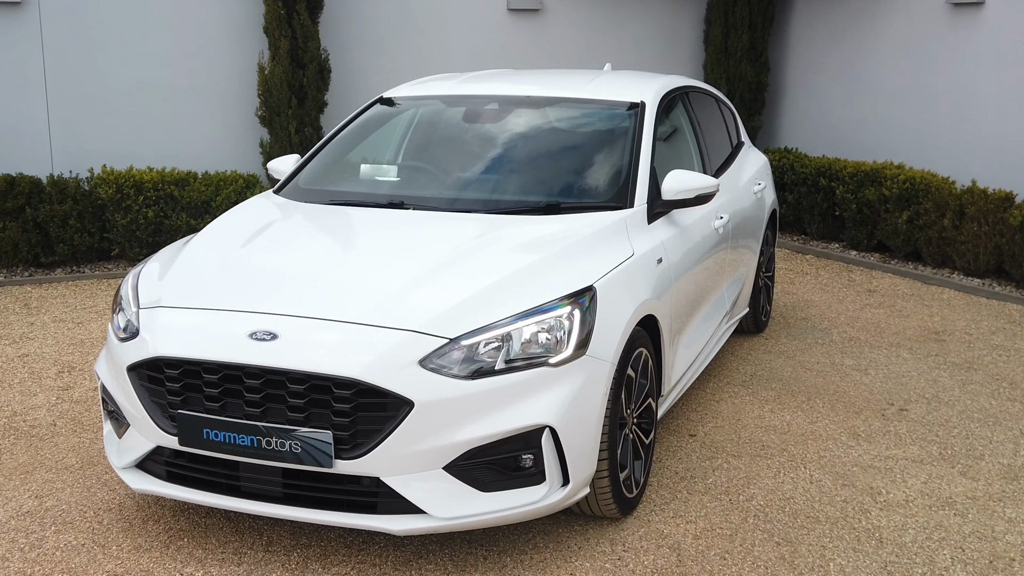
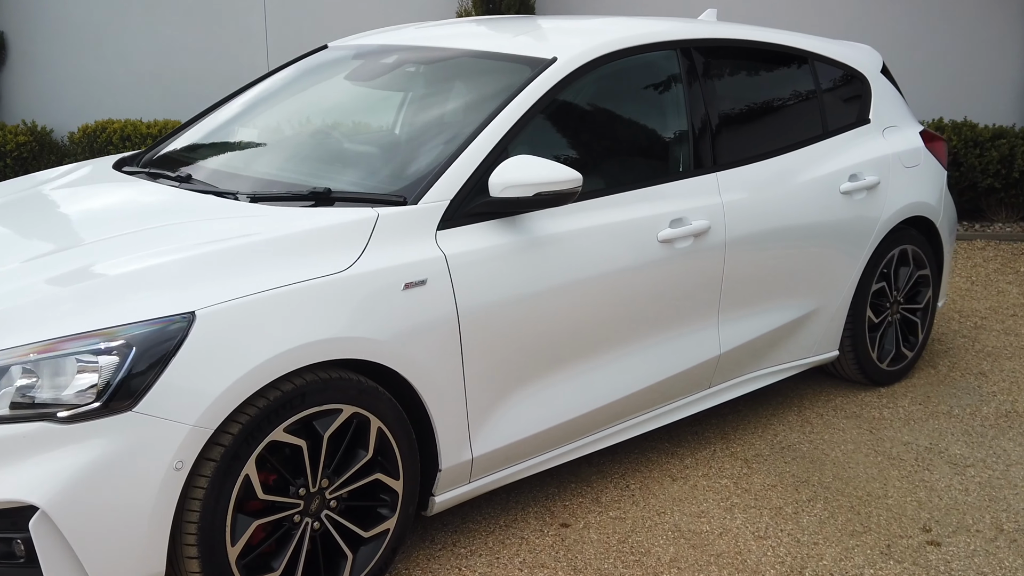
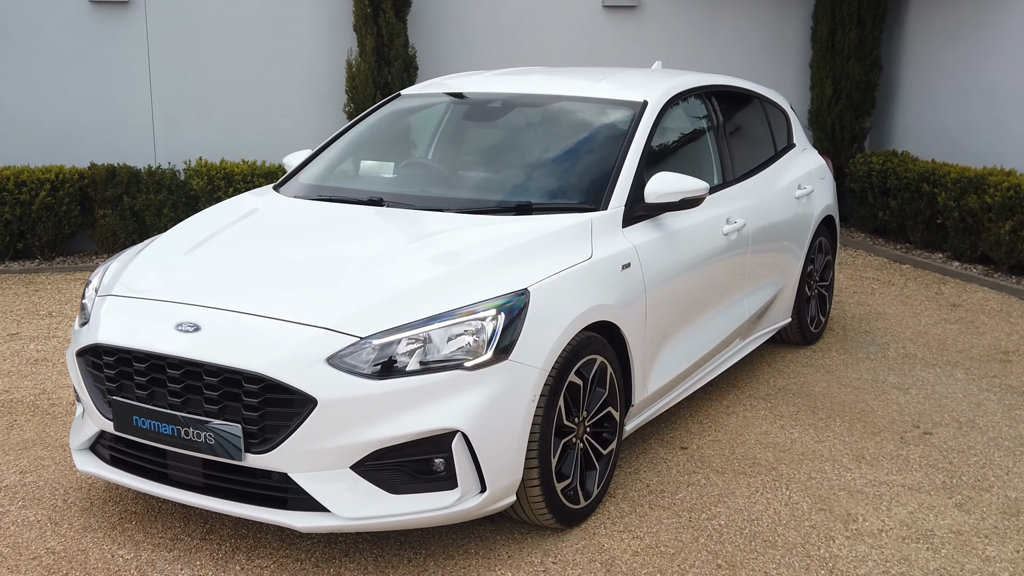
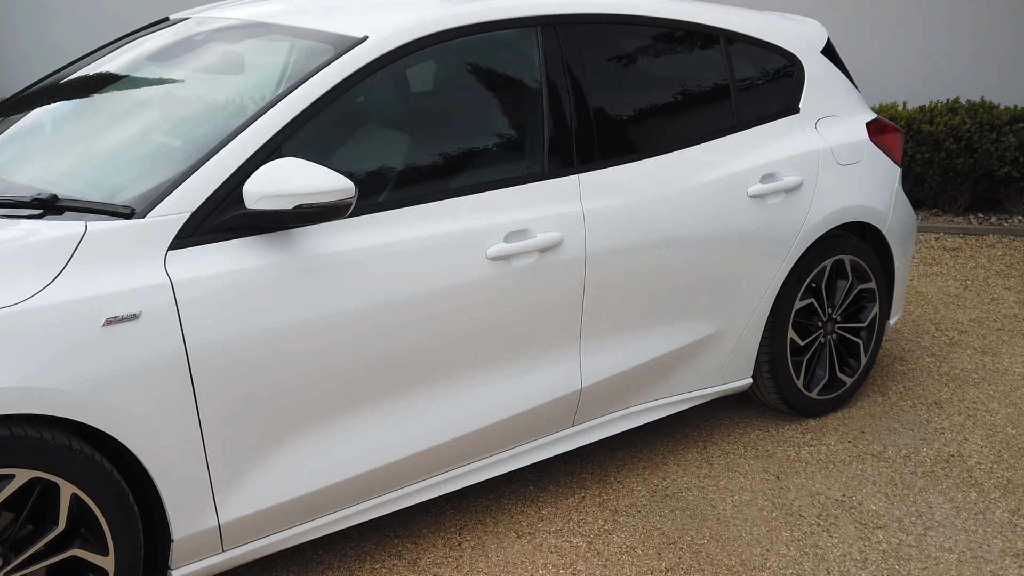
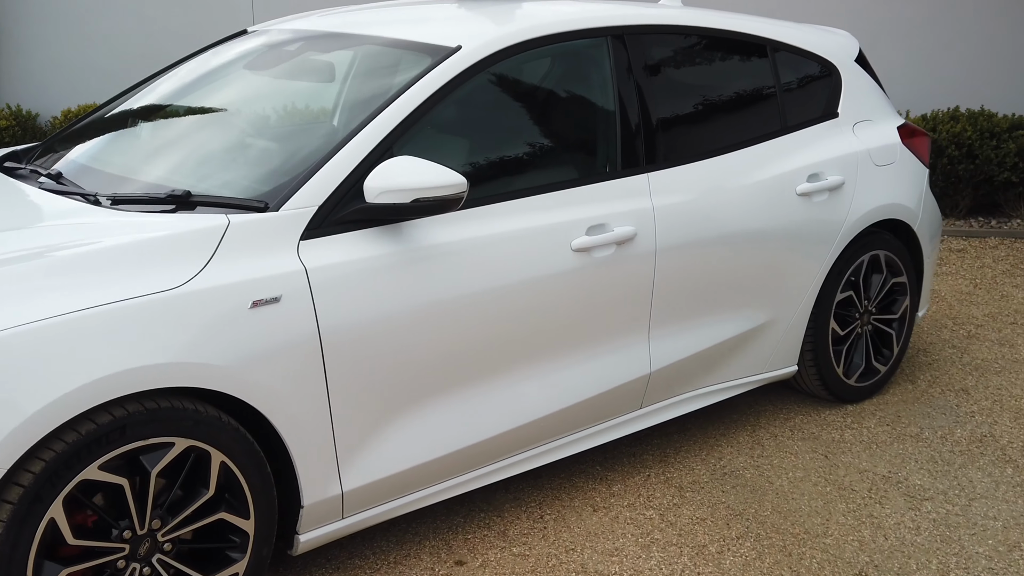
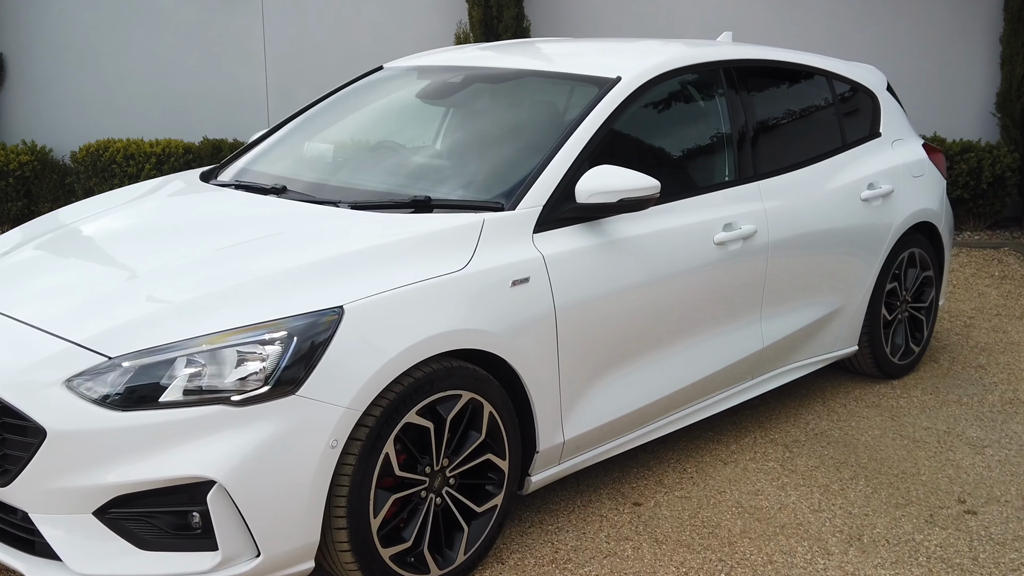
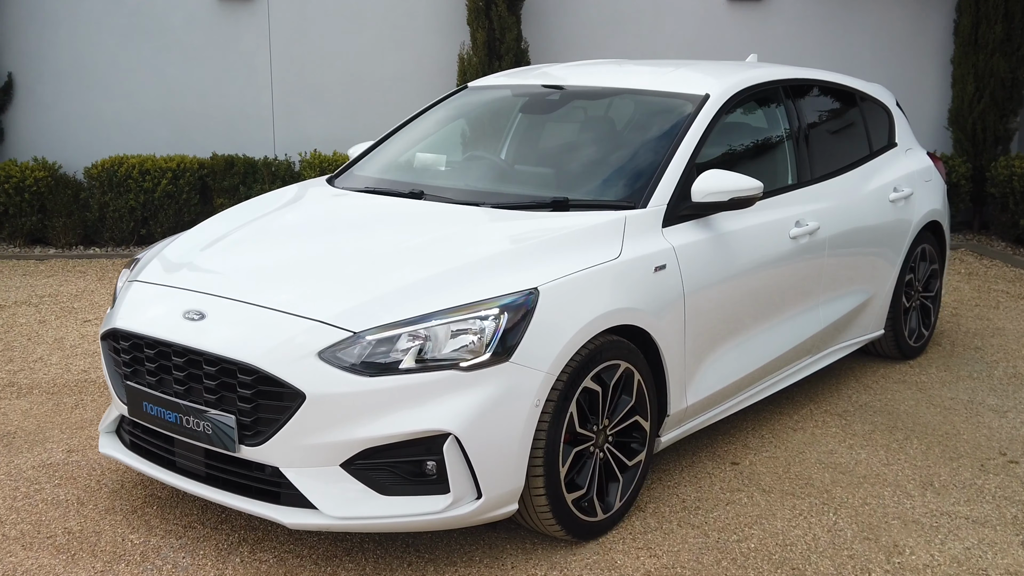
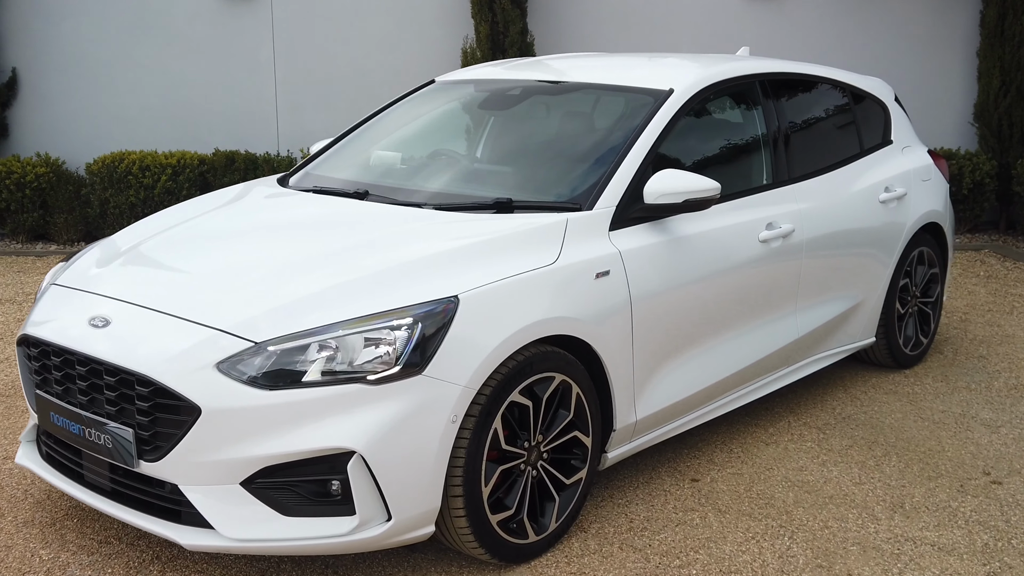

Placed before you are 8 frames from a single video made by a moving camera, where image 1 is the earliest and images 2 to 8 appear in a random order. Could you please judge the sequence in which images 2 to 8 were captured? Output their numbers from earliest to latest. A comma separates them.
3, 7, 8, 6, 2, 5, 4
